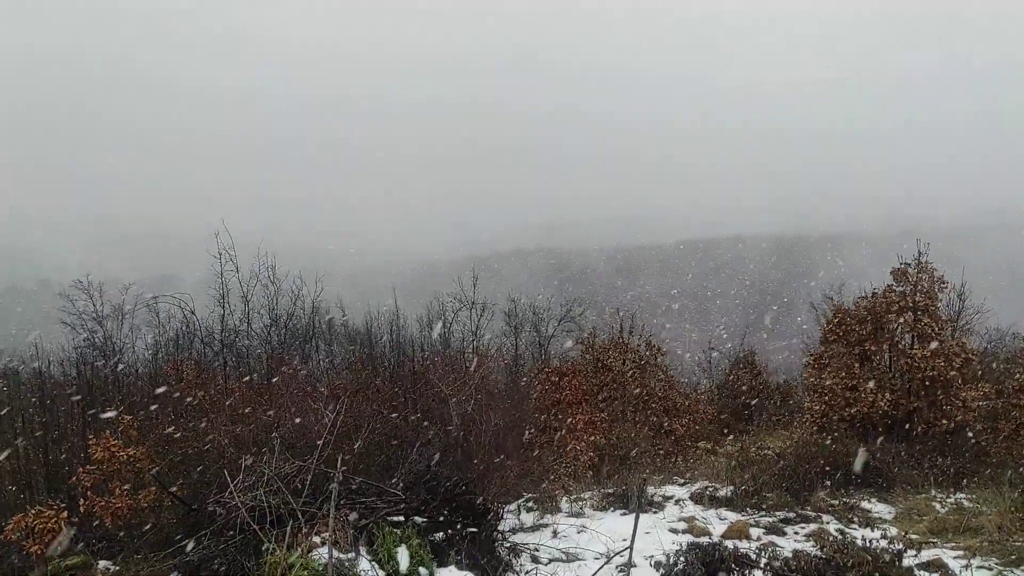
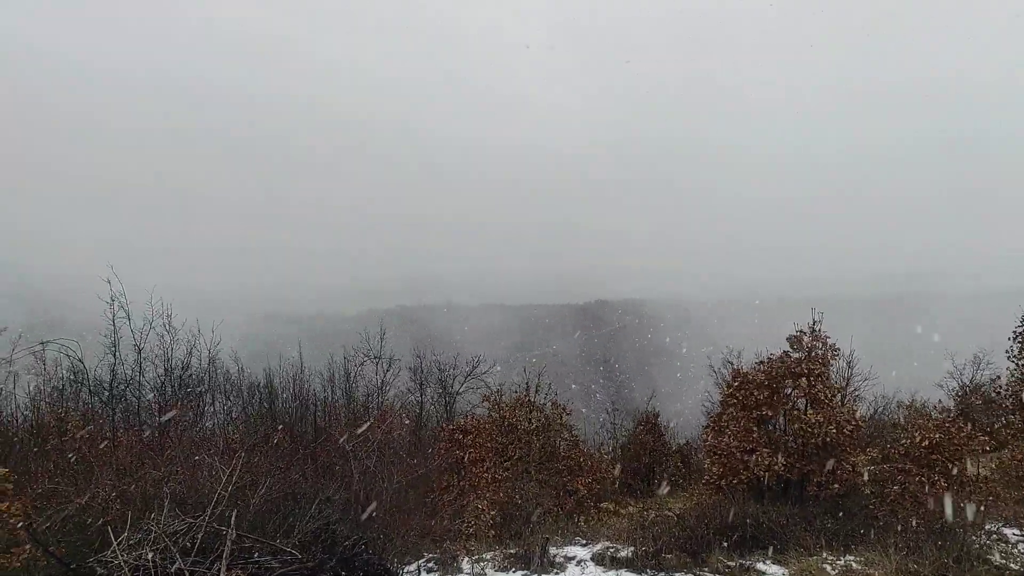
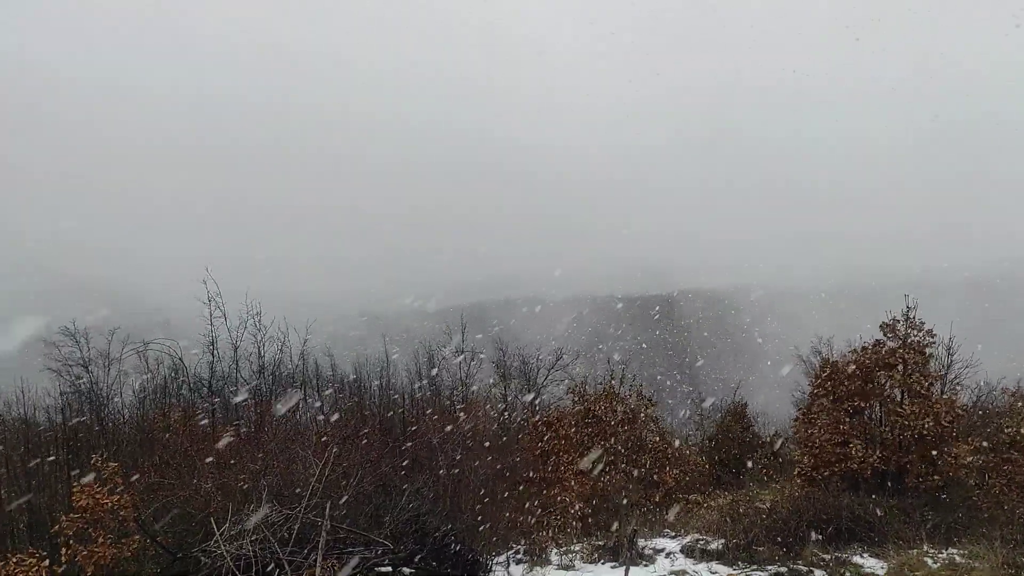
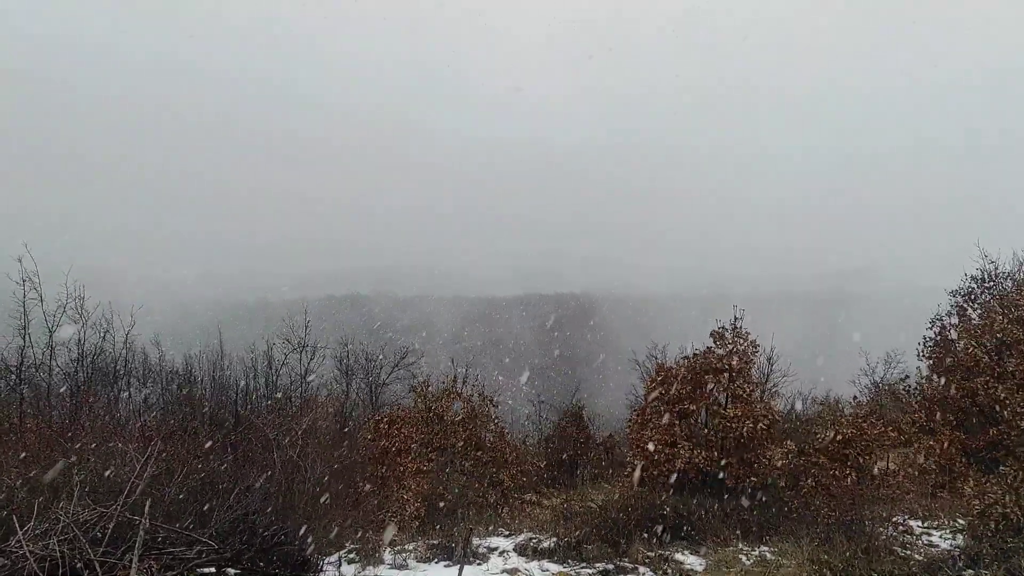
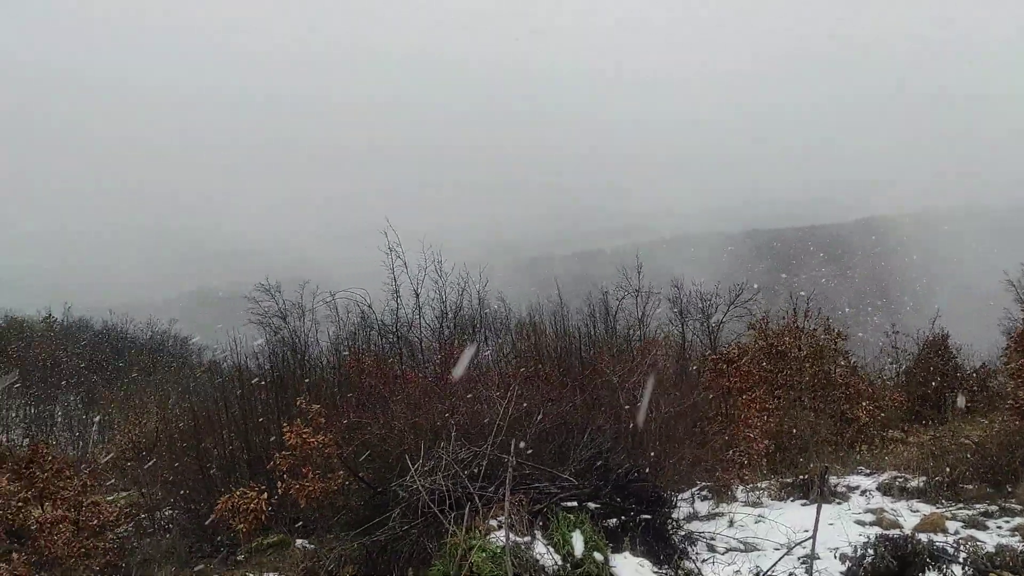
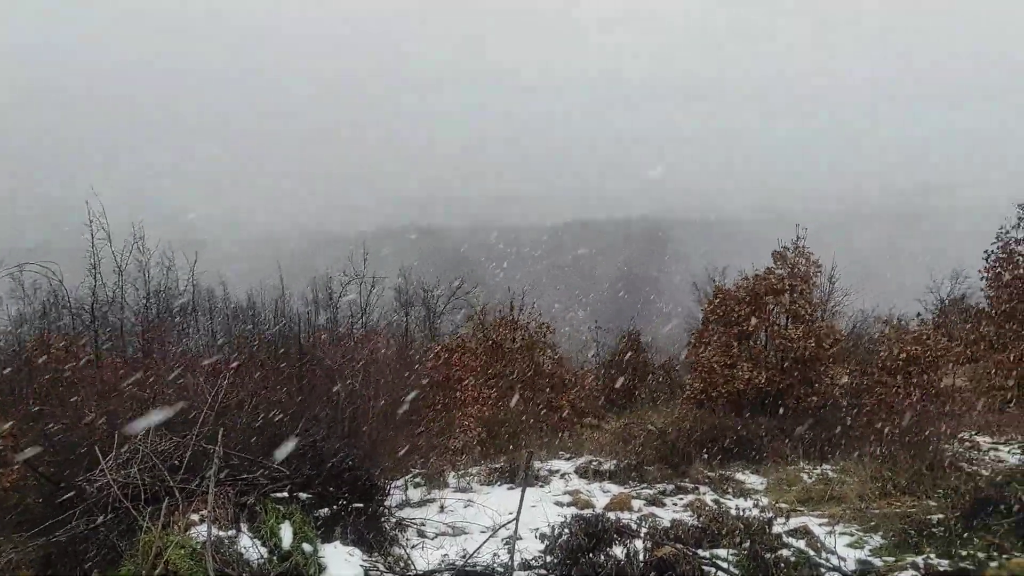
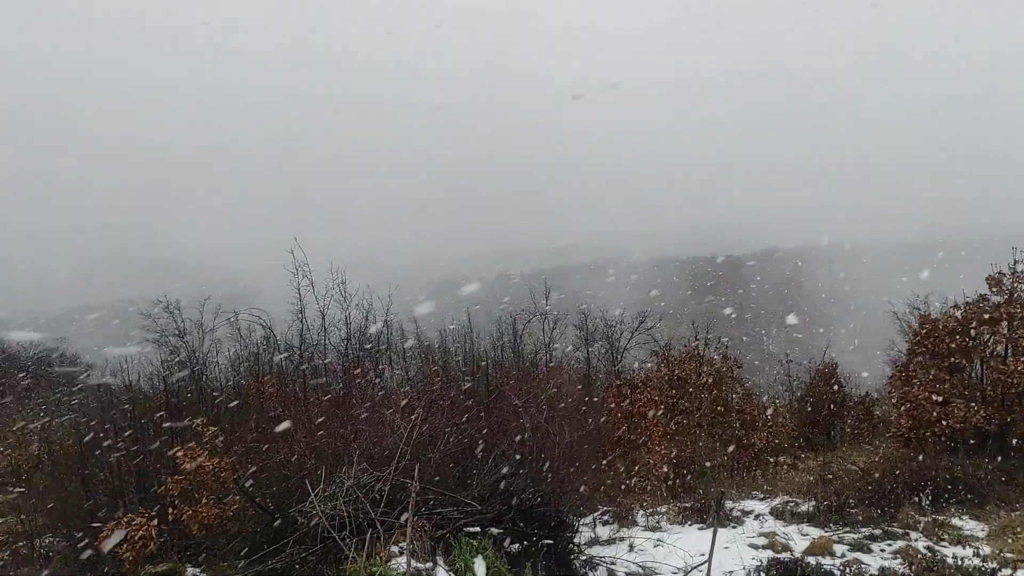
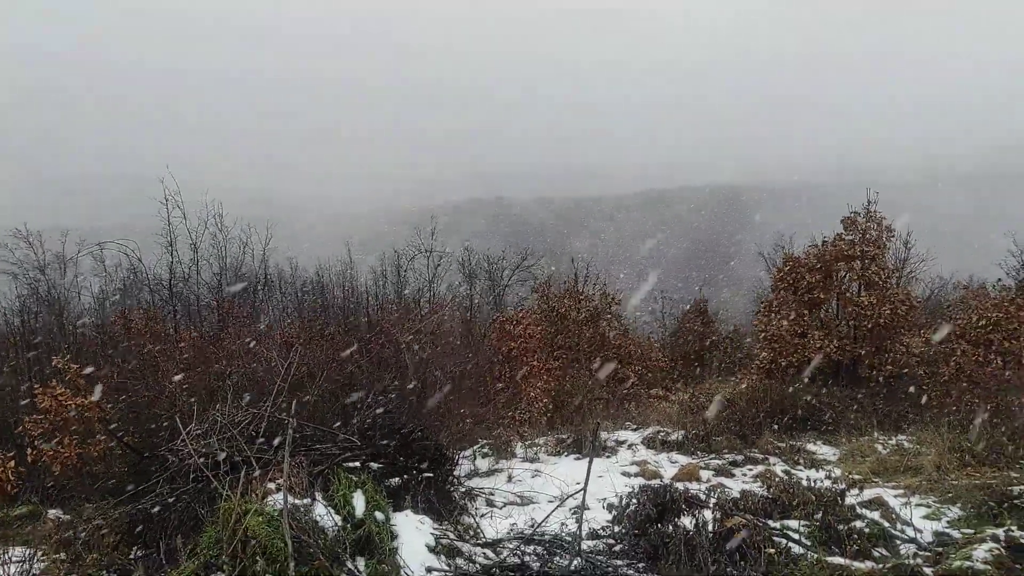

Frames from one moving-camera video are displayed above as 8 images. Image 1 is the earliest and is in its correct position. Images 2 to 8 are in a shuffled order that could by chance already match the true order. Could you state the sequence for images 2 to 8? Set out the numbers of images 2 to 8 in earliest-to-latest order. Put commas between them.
8, 6, 4, 2, 3, 7, 5
